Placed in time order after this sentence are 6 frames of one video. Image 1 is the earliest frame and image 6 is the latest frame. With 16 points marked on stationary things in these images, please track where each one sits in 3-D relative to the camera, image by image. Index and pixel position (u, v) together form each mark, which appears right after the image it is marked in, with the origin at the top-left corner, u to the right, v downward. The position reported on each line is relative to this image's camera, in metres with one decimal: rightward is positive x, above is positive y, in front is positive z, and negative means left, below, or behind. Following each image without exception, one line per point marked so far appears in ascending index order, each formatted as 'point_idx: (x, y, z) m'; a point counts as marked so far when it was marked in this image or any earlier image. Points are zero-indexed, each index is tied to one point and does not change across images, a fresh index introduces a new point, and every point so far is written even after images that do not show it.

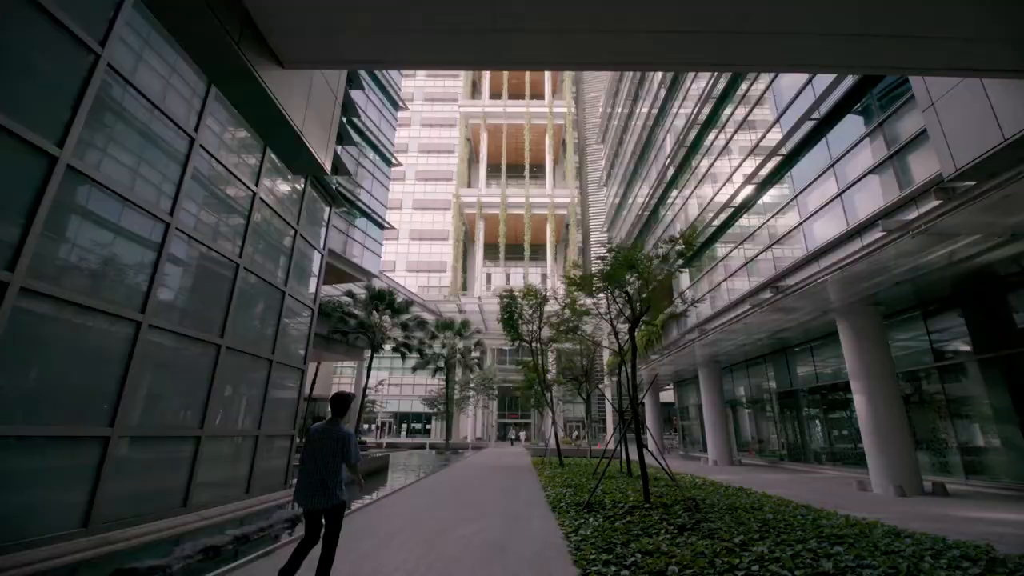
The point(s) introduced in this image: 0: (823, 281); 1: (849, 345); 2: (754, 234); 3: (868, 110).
0: (+6.5, +0.2, +9.4) m
1: (+7.9, -1.2, +10.5) m
2: (+7.2, +1.6, +13.1) m
3: (+7.3, +3.6, +9.1) m
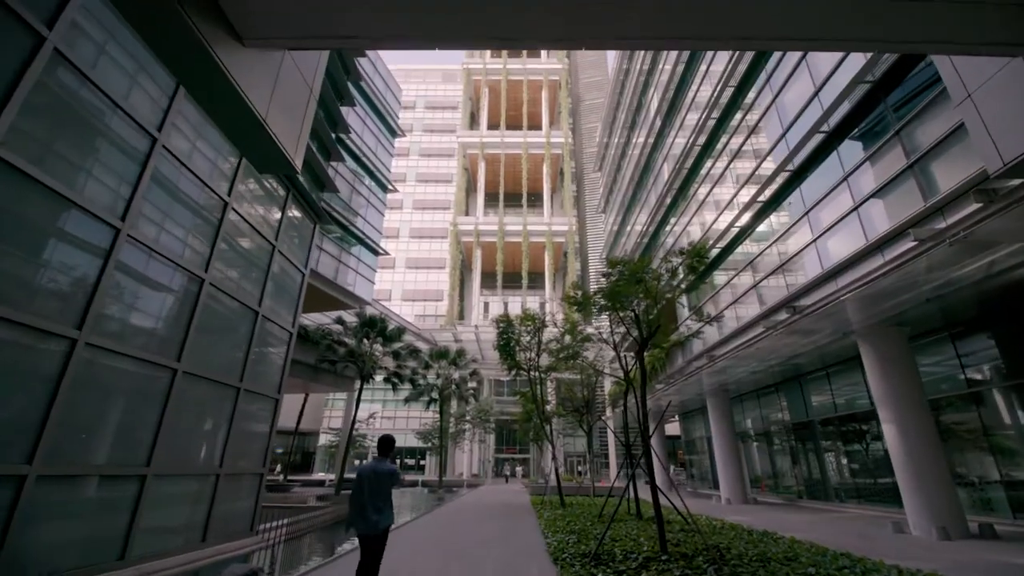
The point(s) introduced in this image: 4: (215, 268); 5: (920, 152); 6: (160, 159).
0: (+6.4, -0.2, +8.7) m
1: (+7.8, -1.7, +9.7) m
2: (+7.1, +1.0, +12.5) m
3: (+7.2, +3.2, +8.7) m
4: (-4.9, +0.4, +7.4) m
5: (+7.1, +2.4, +7.8) m
6: (-4.8, +1.8, +6.0) m
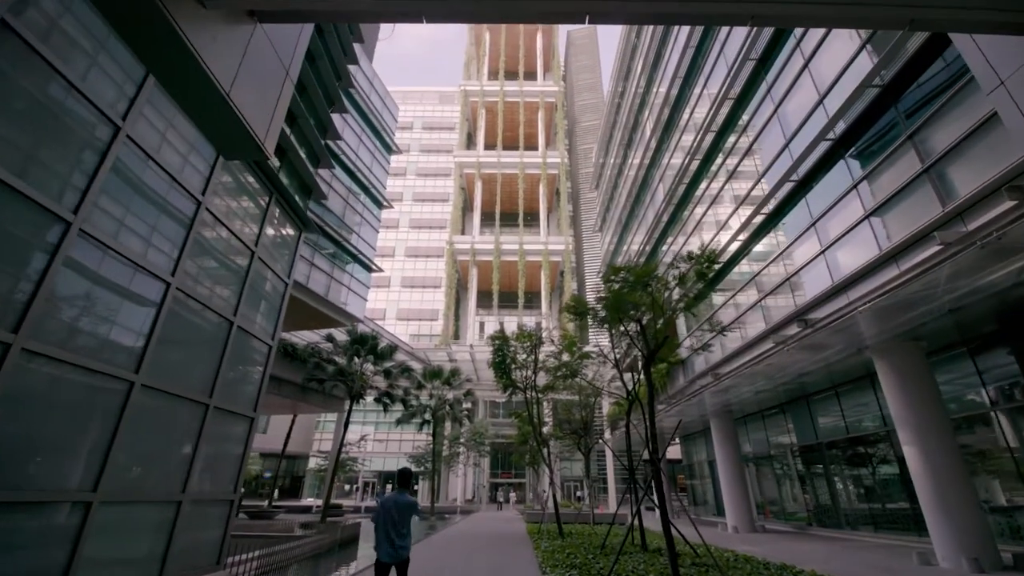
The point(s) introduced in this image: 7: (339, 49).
0: (+6.4, -0.4, +8.2) m
1: (+7.7, -2.0, +9.1) m
2: (+7.0, +0.6, +12.1) m
3: (+7.2, +3.0, +8.4) m
4: (-5.0, +0.3, +6.8) m
5: (+7.0, +2.2, +7.4) m
6: (-4.8, +1.7, +5.5) m
7: (-4.2, +5.8, +10.8) m
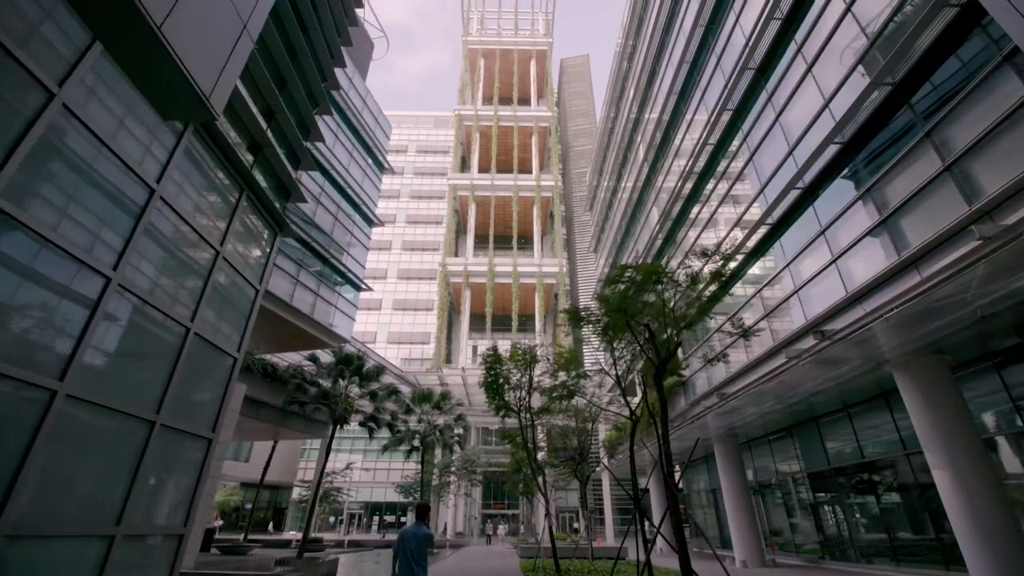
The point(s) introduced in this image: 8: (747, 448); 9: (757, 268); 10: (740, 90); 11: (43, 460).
0: (+6.2, -0.6, +7.6) m
1: (+7.6, -2.1, +8.4) m
2: (+6.8, +0.2, +11.5) m
3: (+7.0, +2.9, +7.9) m
4: (-5.1, +0.3, +6.1) m
5: (+6.9, +2.1, +7.0) m
6: (-4.9, +1.8, +4.9) m
7: (-4.3, +5.5, +10.4) m
8: (+10.3, -7.0, +19.6) m
9: (+6.9, +0.7, +12.4) m
10: (+6.8, +5.9, +13.3) m
11: (-5.0, -1.9, +4.9) m
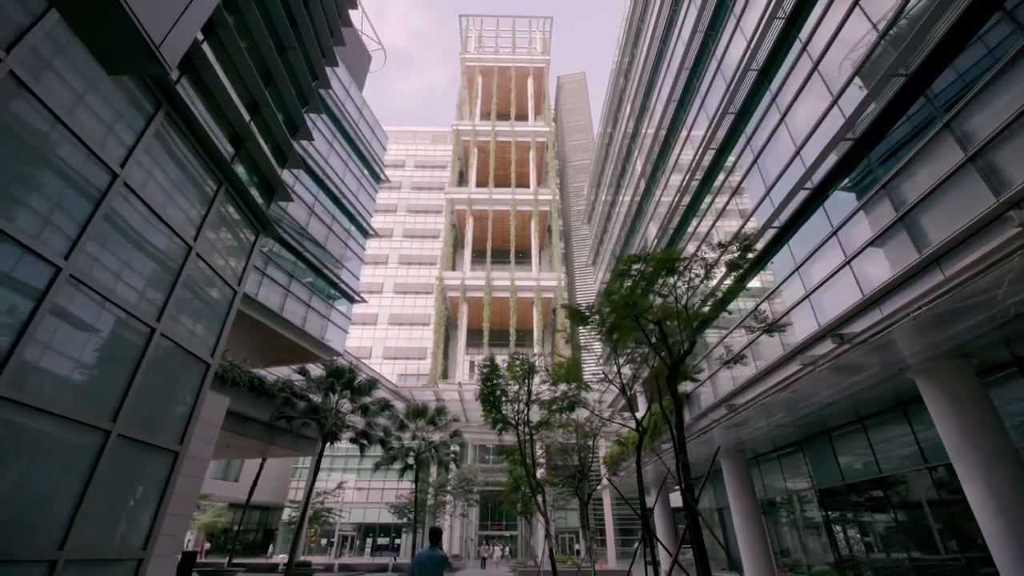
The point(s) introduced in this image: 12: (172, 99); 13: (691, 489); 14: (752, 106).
0: (+6.2, -0.6, +7.1) m
1: (+7.6, -2.2, +7.9) m
2: (+6.7, +0.1, +11.1) m
3: (+7.0, +2.9, +7.6) m
4: (-5.1, +0.3, +5.6) m
5: (+6.9, +2.1, +6.6) m
6: (-5.0, +1.9, +4.4) m
7: (-4.4, +5.4, +10.0) m
8: (+10.2, -7.4, +18.9) m
9: (+6.8, +0.5, +11.9) m
10: (+6.7, +5.7, +13.0) m
11: (-5.1, -1.8, +4.3) m
12: (-5.6, +3.2, +7.2) m
13: (+2.4, -2.9, +6.3) m
14: (+6.9, +5.2, +12.8) m
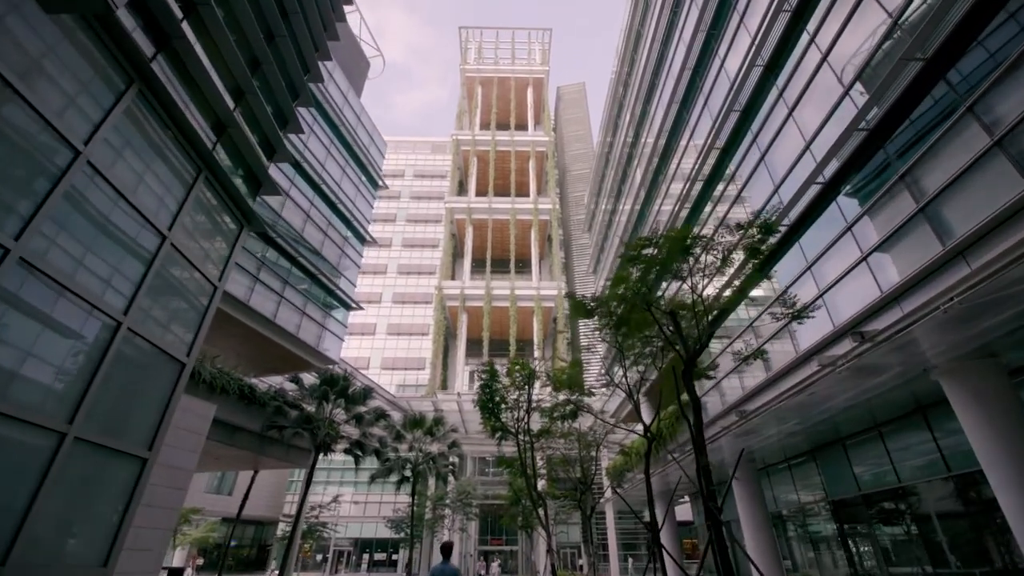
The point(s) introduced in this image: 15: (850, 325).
0: (+6.2, -0.5, +6.7) m
1: (+7.5, -2.1, +7.4) m
2: (+6.7, +0.1, +10.6) m
3: (+7.0, +2.9, +7.2) m
4: (-5.1, +0.4, +5.2) m
5: (+6.8, +2.2, +6.2) m
6: (-5.0, +2.0, +4.0) m
7: (-4.4, +5.4, +9.7) m
8: (+10.2, -7.6, +18.3) m
9: (+6.8, +0.5, +11.5) m
10: (+6.7, +5.6, +12.7) m
11: (-5.1, -1.7, +3.8) m
12: (-5.7, +3.3, +6.9) m
13: (+2.4, -2.8, +5.8) m
14: (+6.8, +5.2, +12.5) m
15: (+6.5, -0.7, +8.7) m
